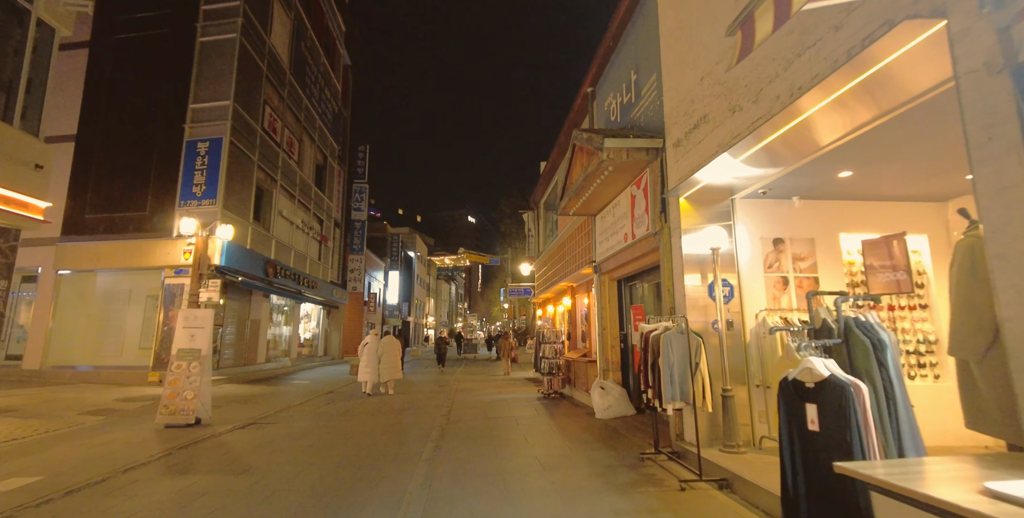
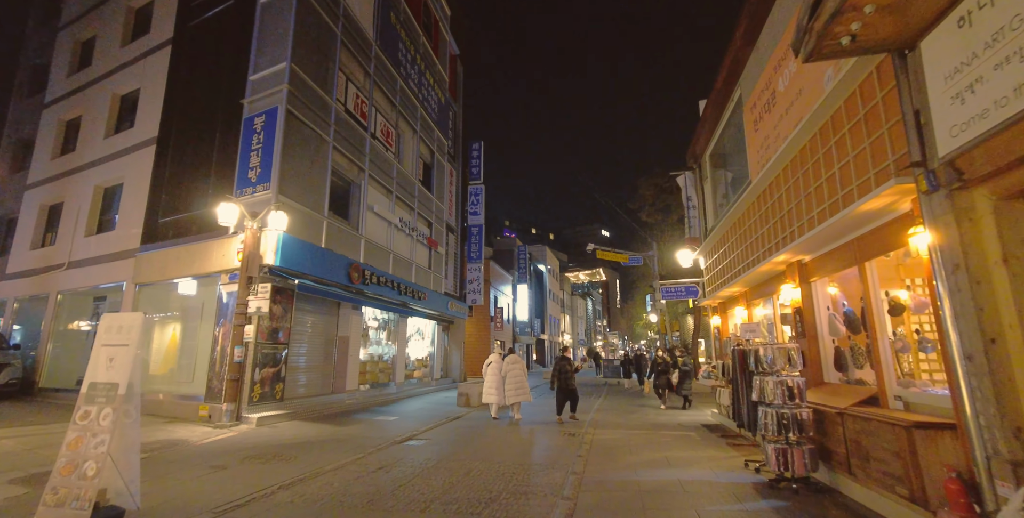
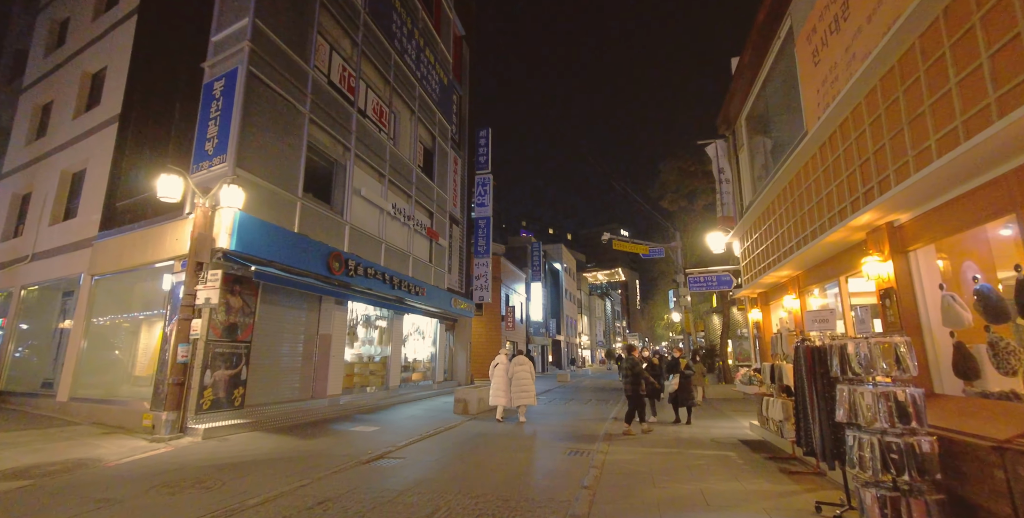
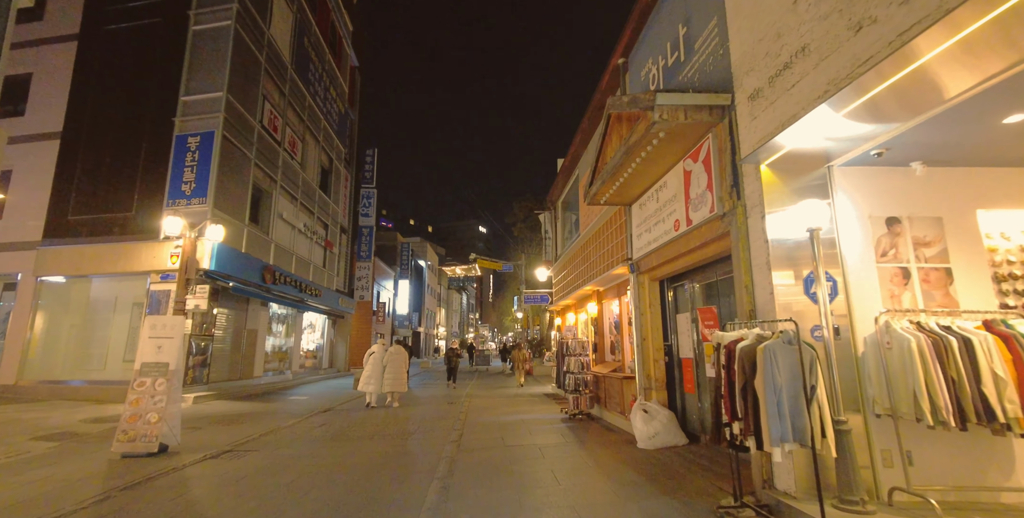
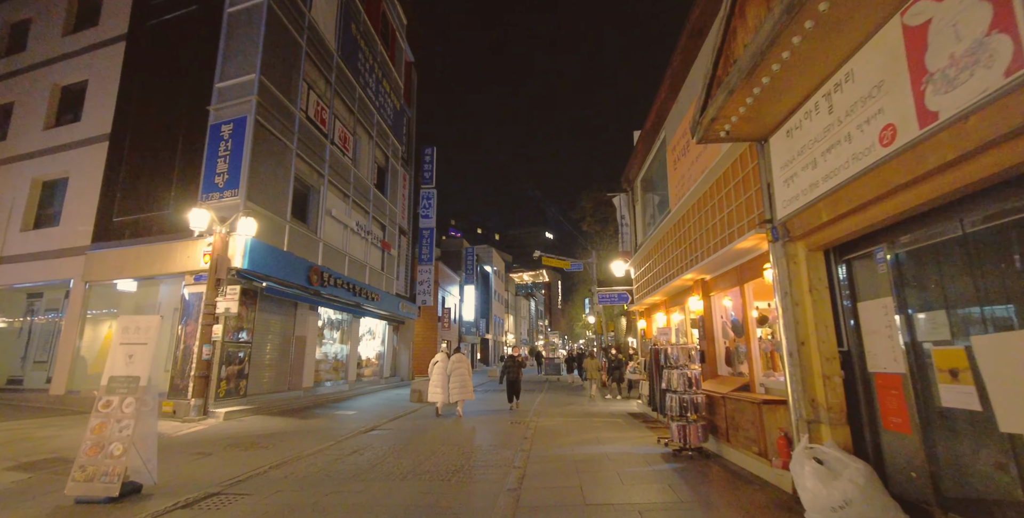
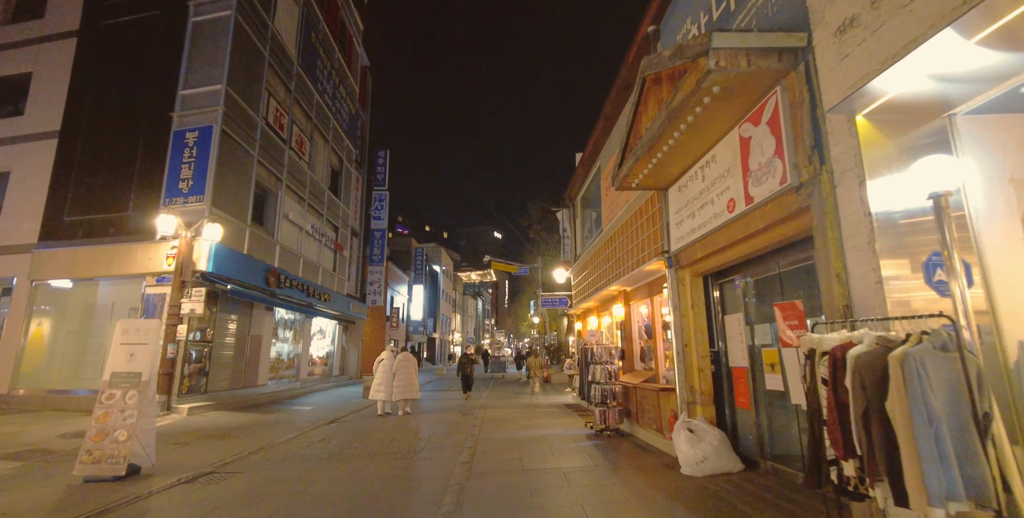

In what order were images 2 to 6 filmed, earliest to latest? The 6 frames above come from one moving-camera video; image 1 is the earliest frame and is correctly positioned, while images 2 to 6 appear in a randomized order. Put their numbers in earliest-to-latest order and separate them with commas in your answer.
4, 6, 5, 2, 3
